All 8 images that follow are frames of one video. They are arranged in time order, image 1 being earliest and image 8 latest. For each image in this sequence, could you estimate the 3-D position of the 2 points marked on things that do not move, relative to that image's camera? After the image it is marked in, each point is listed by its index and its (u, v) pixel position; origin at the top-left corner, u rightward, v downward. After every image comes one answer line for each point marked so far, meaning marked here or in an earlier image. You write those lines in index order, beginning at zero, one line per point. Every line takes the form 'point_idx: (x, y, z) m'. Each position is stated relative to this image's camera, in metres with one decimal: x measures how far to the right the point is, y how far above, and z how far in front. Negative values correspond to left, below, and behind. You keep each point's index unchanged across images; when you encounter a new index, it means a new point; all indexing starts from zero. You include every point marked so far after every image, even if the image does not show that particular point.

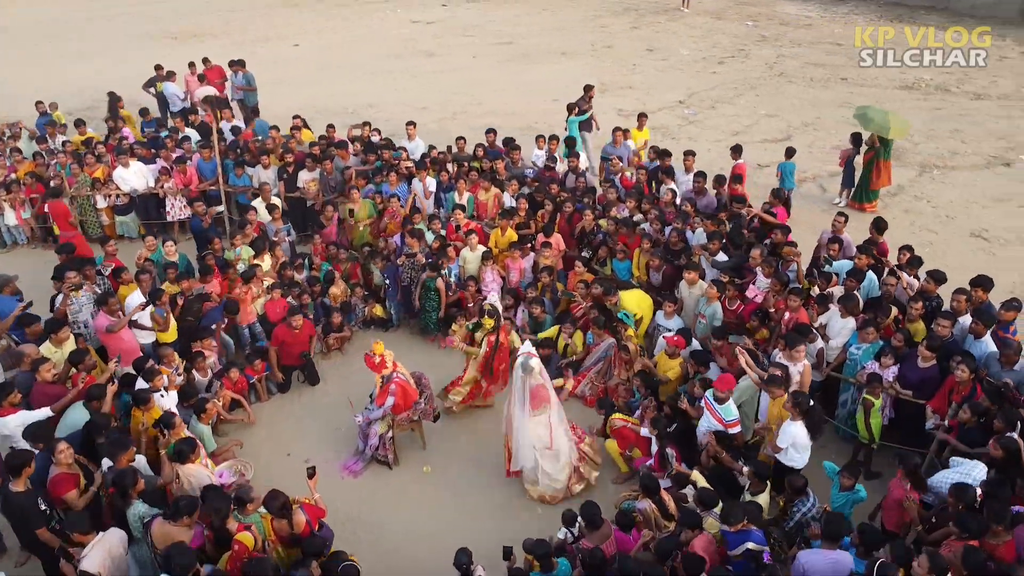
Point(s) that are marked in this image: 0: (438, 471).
0: (-0.7, -1.9, +8.3) m
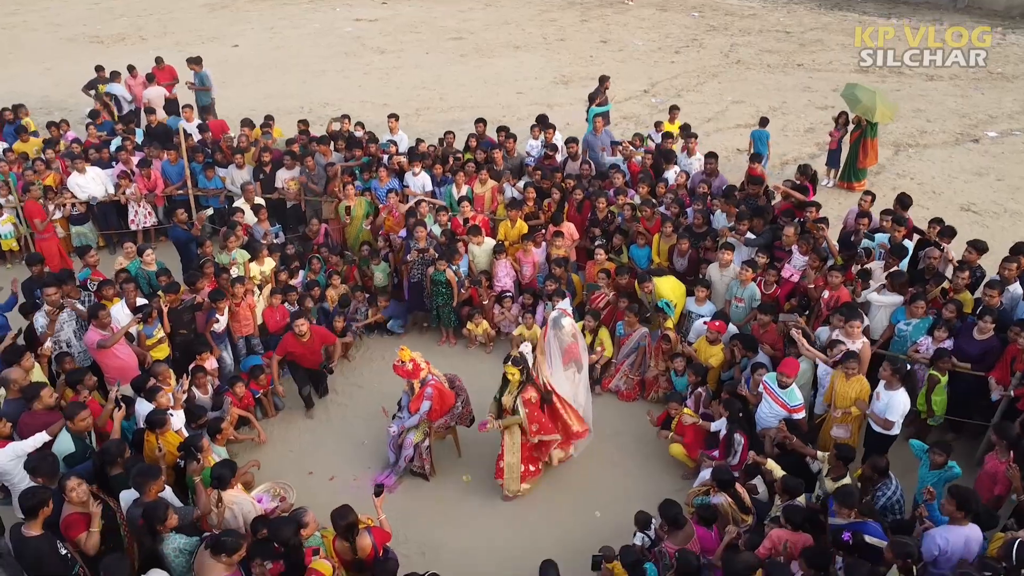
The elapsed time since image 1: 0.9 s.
0: (-0.3, -1.8, +7.7) m
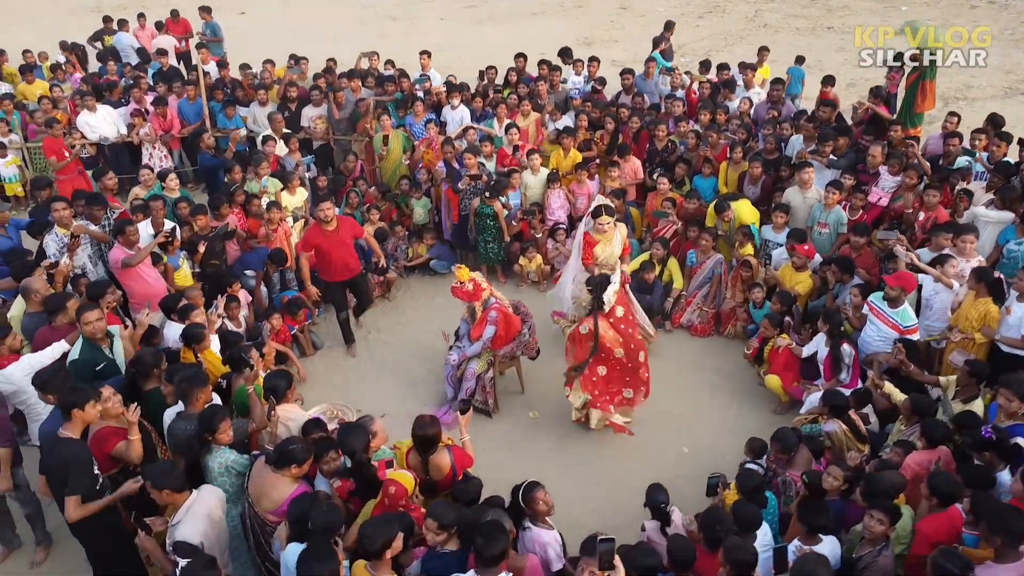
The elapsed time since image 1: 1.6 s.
0: (+0.3, -1.1, +6.9) m
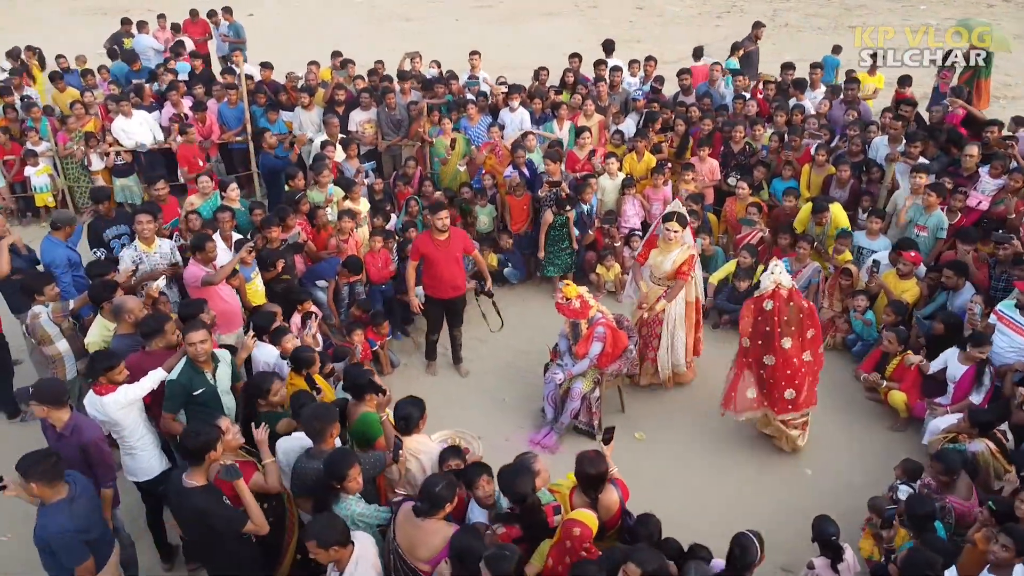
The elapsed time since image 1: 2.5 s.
0: (+1.1, -1.2, +6.6) m
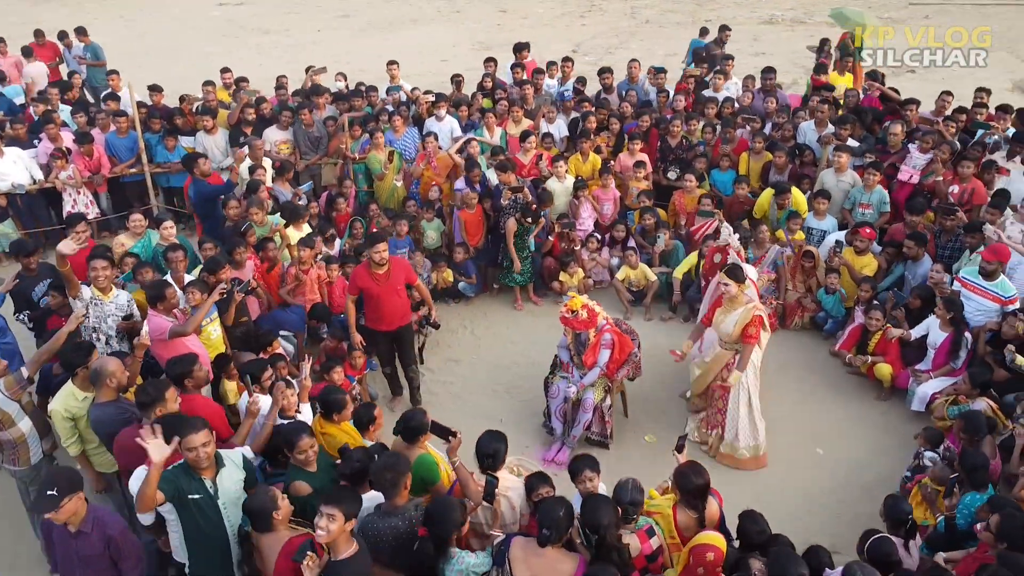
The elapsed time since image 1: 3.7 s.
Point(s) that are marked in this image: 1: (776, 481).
0: (+1.2, -1.2, +6.5) m
1: (+1.9, -1.4, +6.0) m
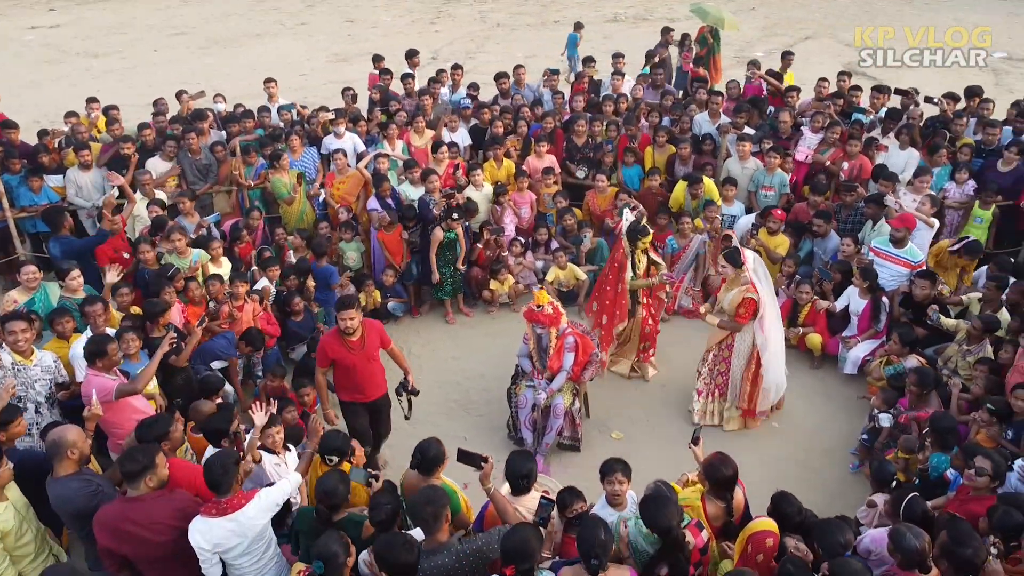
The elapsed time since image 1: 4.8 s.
0: (+0.9, -1.2, +6.6) m
1: (+1.8, -1.3, +6.2) m
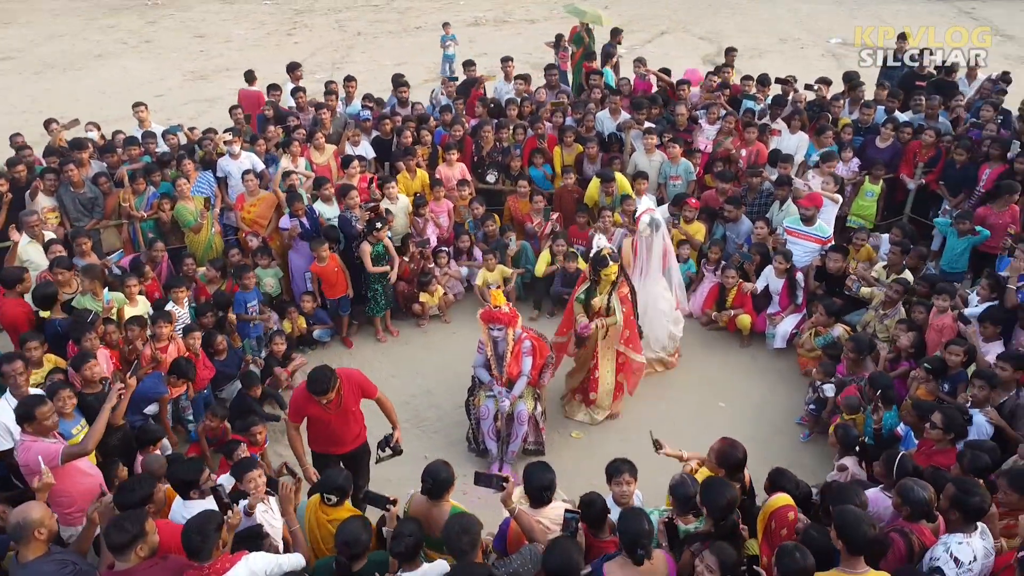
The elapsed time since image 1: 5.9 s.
0: (+0.6, -1.2, +6.6) m
1: (+1.5, -1.2, +6.4) m
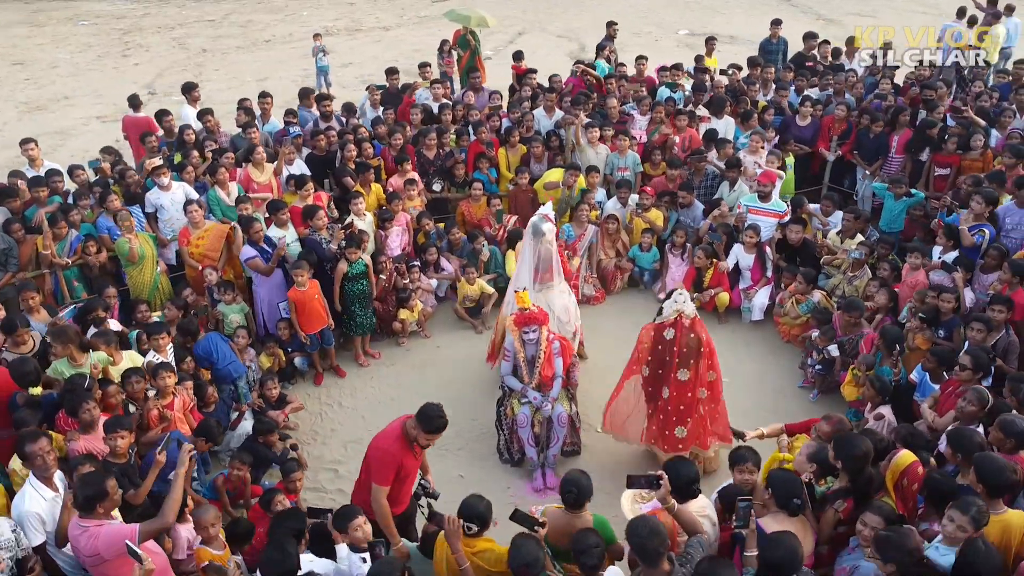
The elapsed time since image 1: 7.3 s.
0: (+0.8, -1.1, +6.7) m
1: (+1.7, -1.1, +6.7) m
